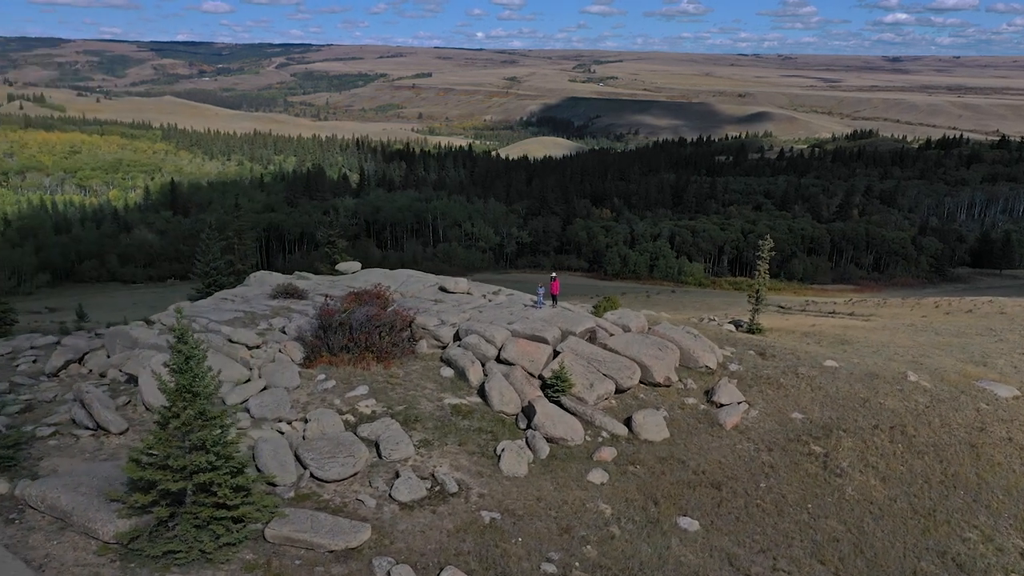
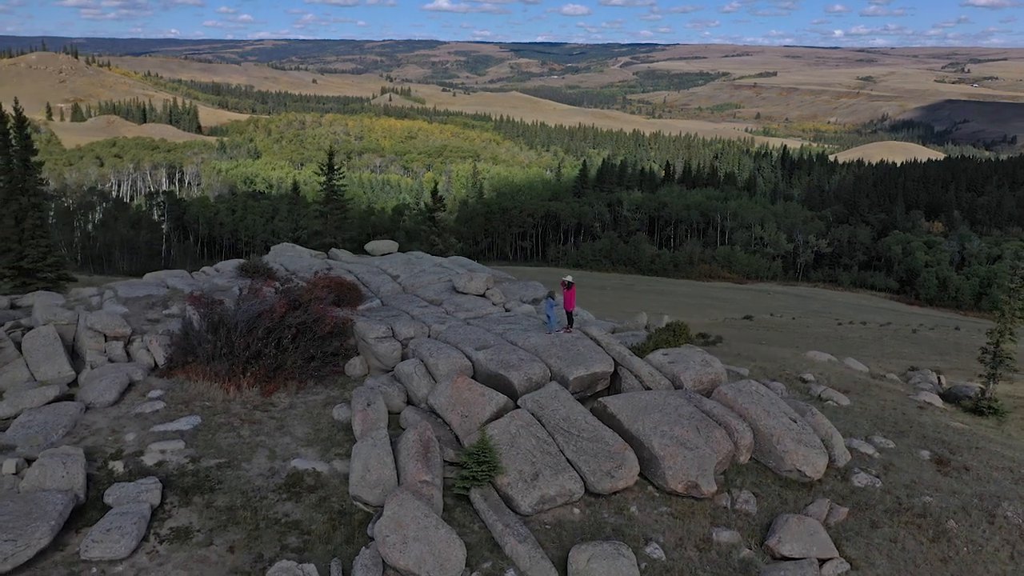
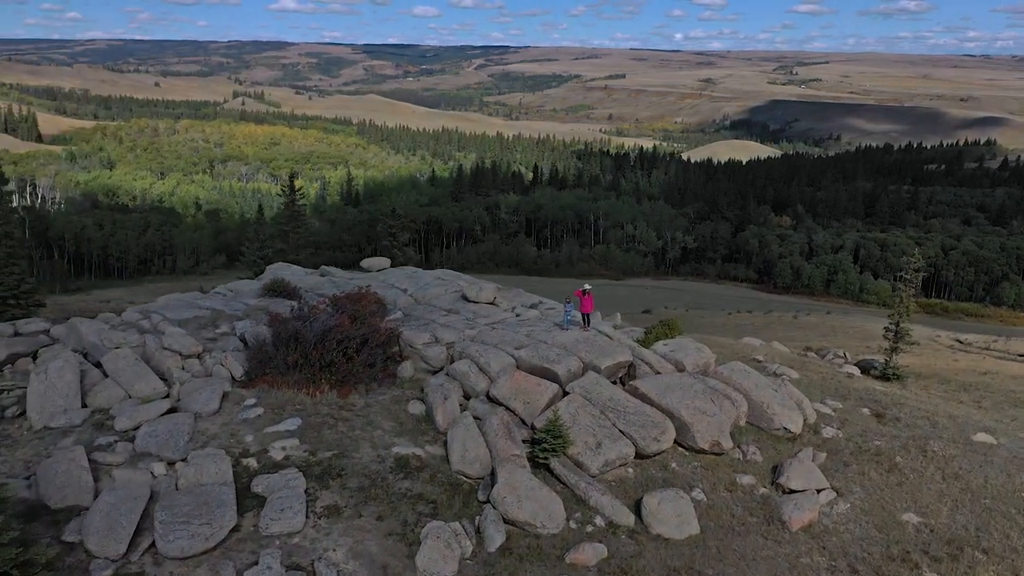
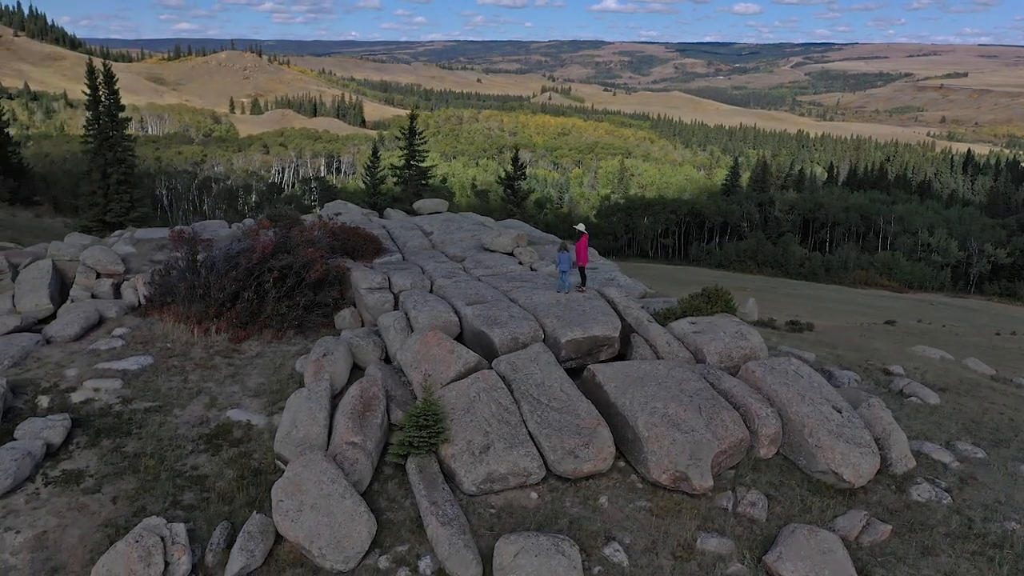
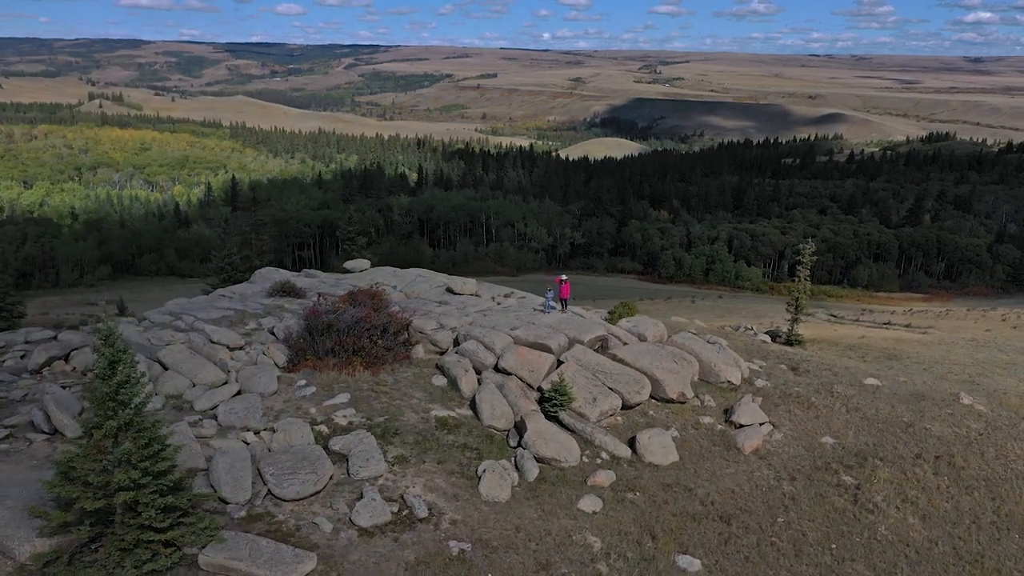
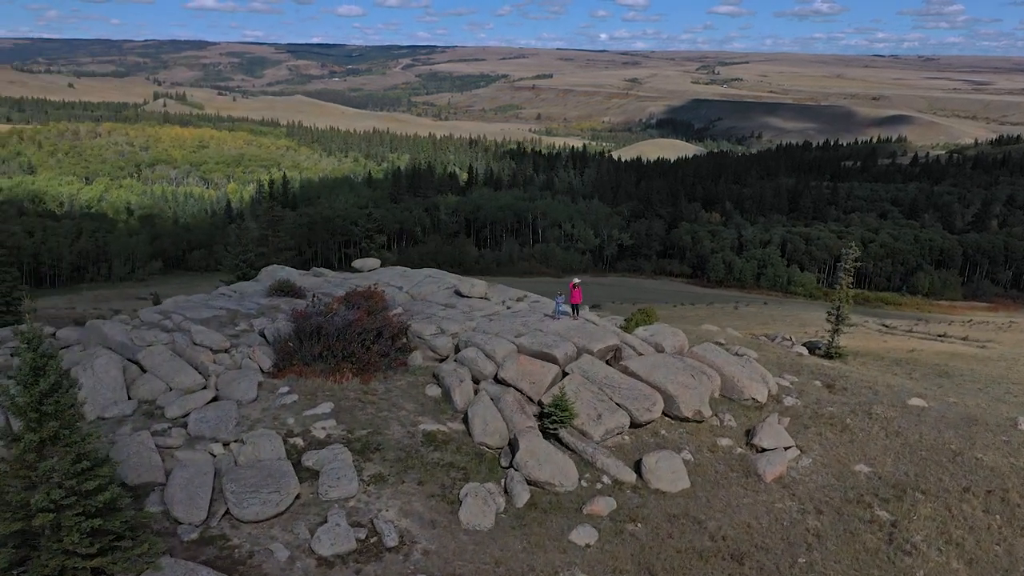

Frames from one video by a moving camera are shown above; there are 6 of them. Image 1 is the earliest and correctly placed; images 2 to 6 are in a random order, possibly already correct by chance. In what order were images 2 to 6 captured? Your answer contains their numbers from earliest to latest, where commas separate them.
5, 6, 3, 2, 4
